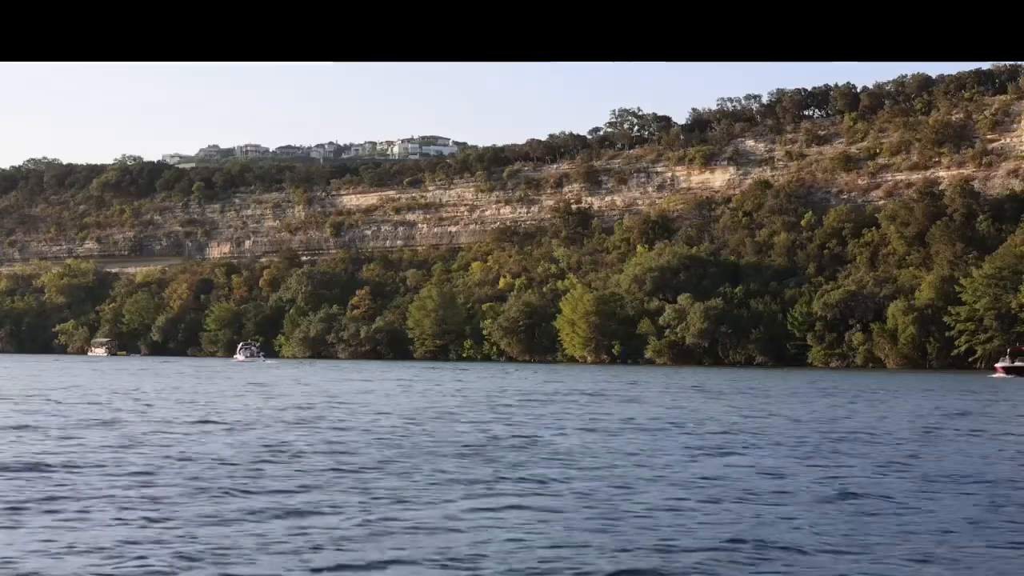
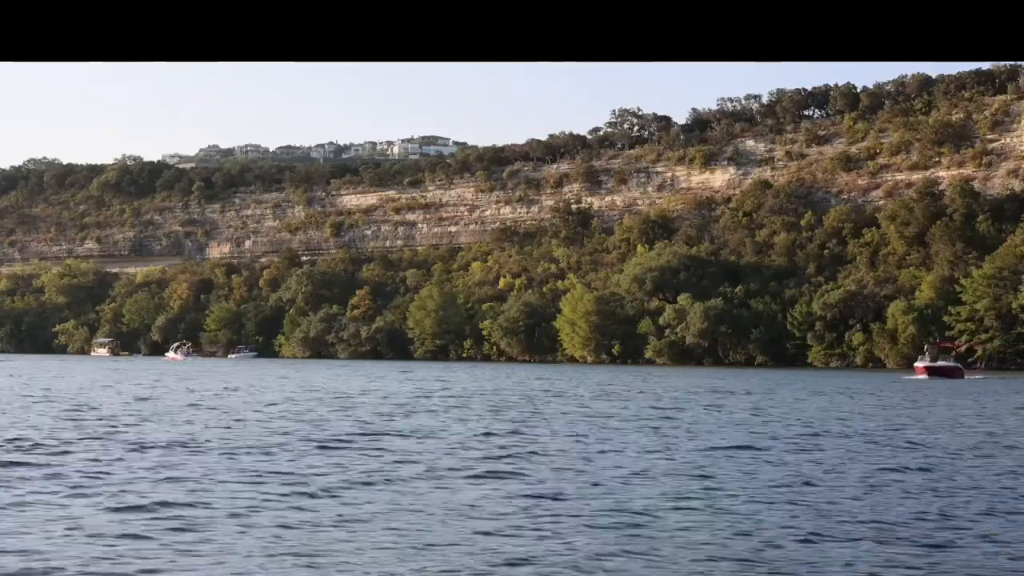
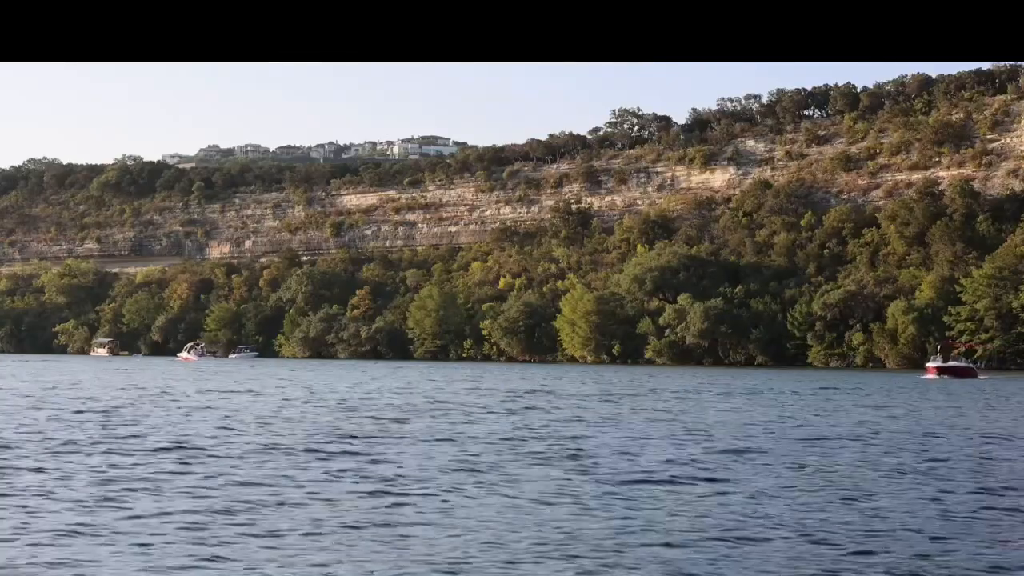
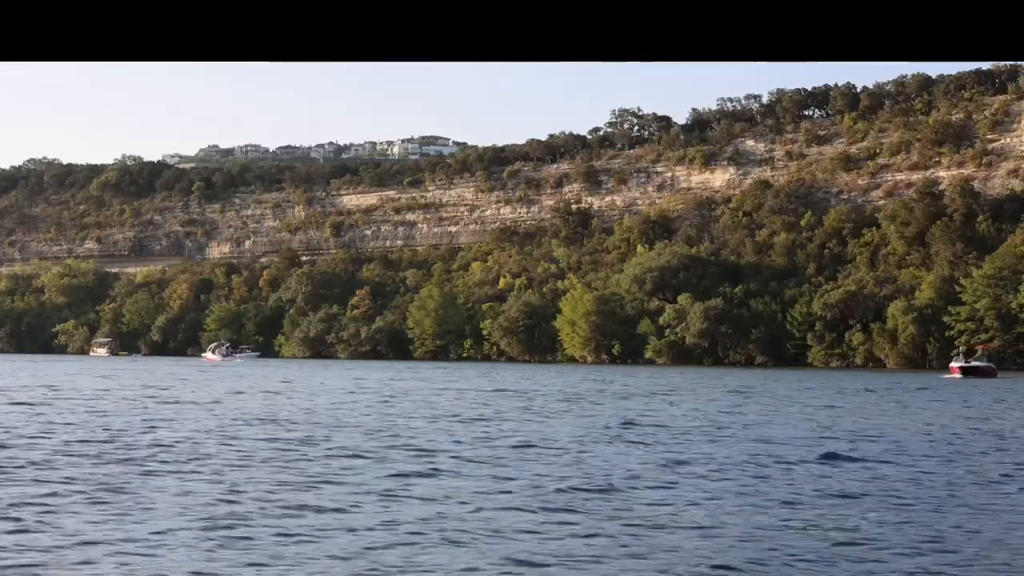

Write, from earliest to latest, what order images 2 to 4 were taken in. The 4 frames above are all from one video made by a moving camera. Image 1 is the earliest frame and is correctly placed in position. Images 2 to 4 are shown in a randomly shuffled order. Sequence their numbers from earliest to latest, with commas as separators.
4, 3, 2
